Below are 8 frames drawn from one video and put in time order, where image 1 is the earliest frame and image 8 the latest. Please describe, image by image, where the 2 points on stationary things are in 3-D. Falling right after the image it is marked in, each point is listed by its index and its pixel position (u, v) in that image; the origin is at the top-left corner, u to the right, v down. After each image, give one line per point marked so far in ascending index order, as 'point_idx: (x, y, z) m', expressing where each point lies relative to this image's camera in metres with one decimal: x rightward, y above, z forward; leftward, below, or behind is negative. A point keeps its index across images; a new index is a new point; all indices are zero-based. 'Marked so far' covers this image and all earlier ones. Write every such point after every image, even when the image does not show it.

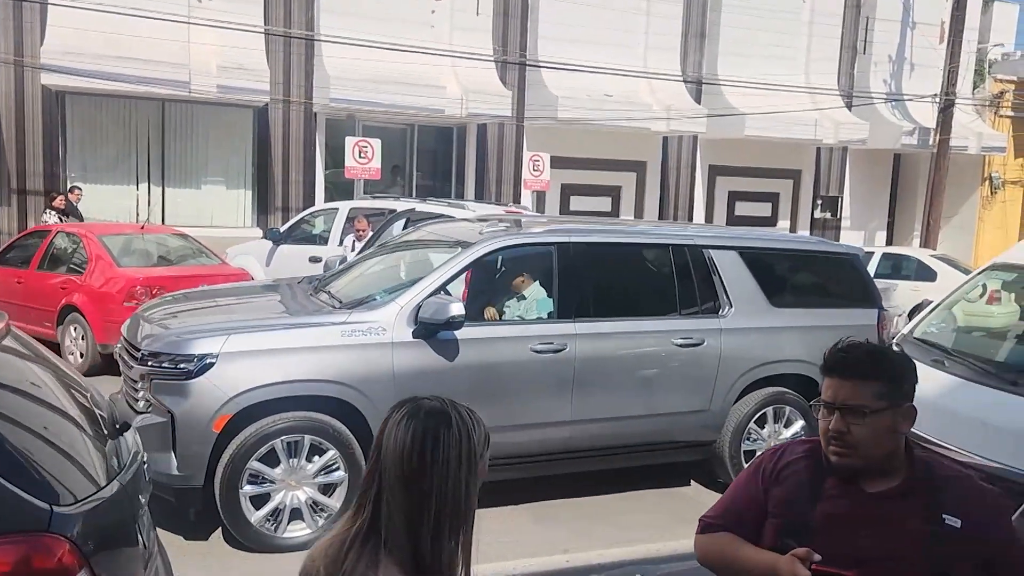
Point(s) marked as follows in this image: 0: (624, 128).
0: (+1.9, +3.0, +16.0) m
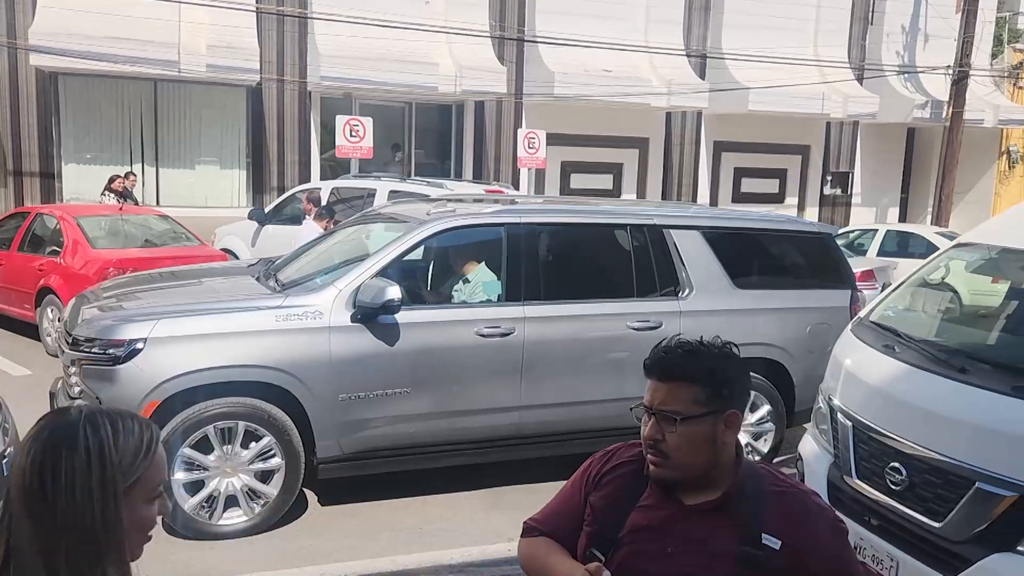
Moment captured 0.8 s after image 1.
0: (+1.9, +3.4, +15.7) m
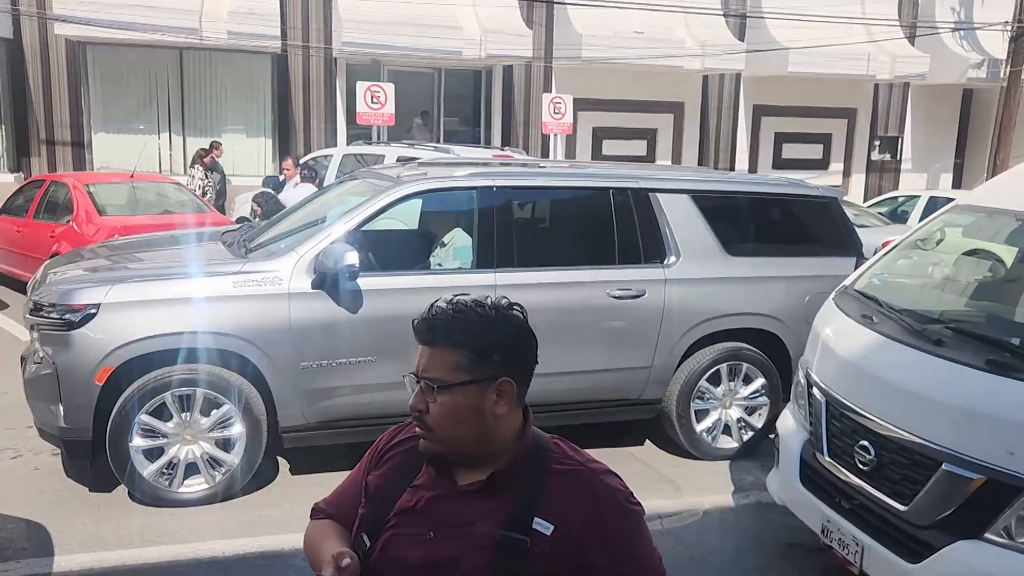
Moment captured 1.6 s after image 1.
0: (+2.5, +3.9, +15.3) m
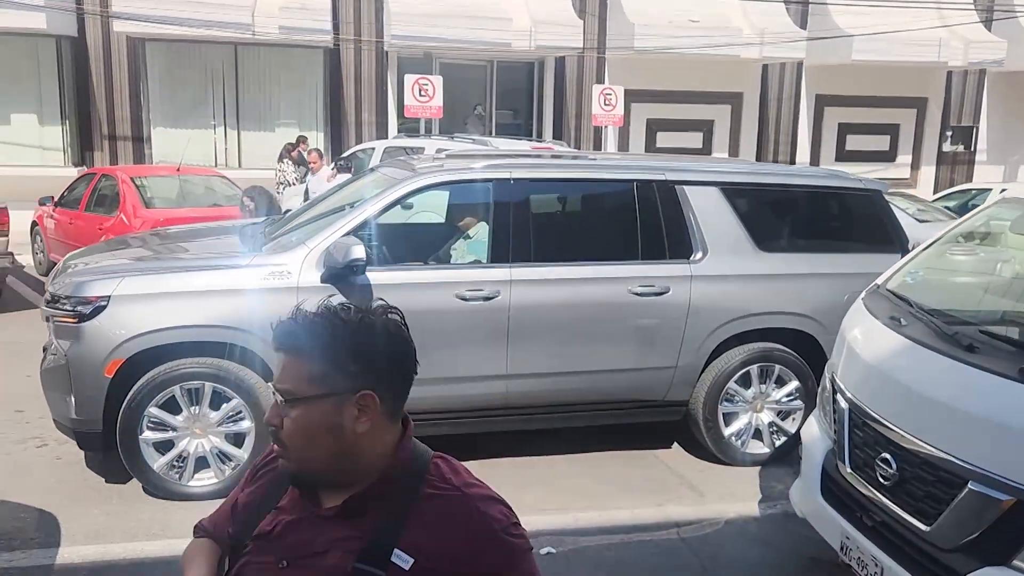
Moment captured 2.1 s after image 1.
0: (+3.4, +4.0, +14.9) m
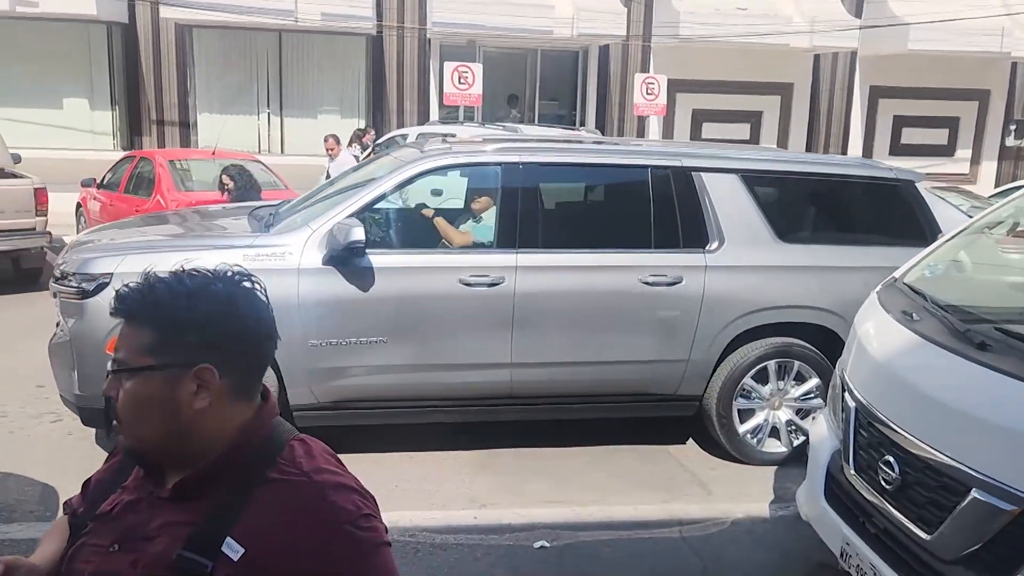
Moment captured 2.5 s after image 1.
0: (+4.2, +4.0, +14.5) m
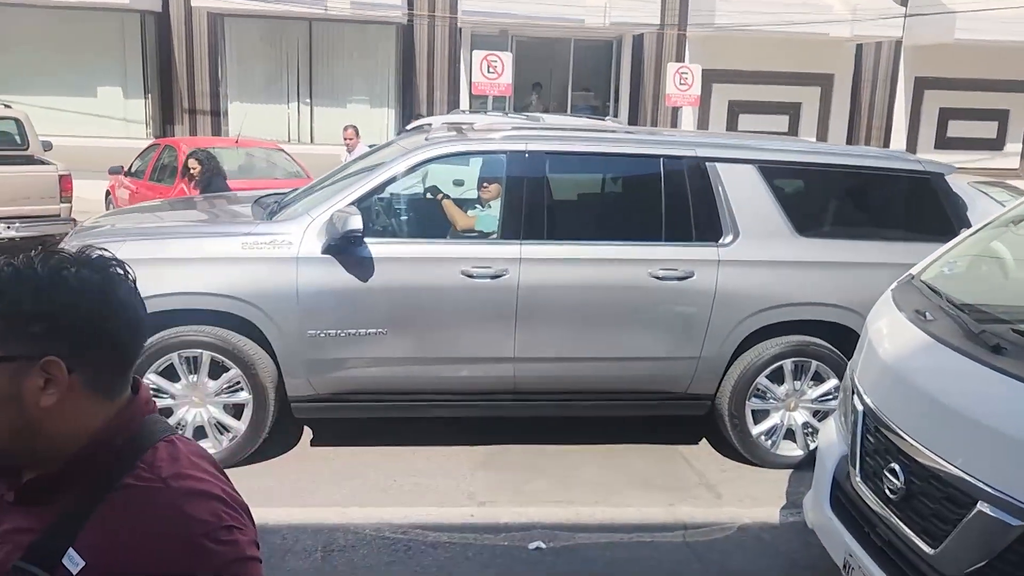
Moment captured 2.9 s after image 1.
0: (+4.7, +4.1, +14.1) m
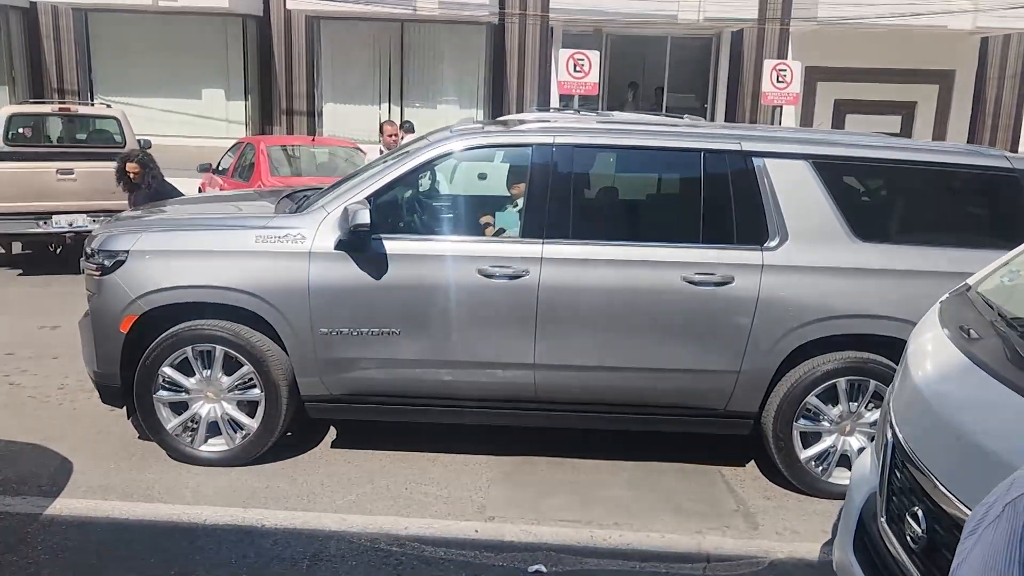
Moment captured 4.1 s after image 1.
0: (+6.2, +3.9, +13.1) m
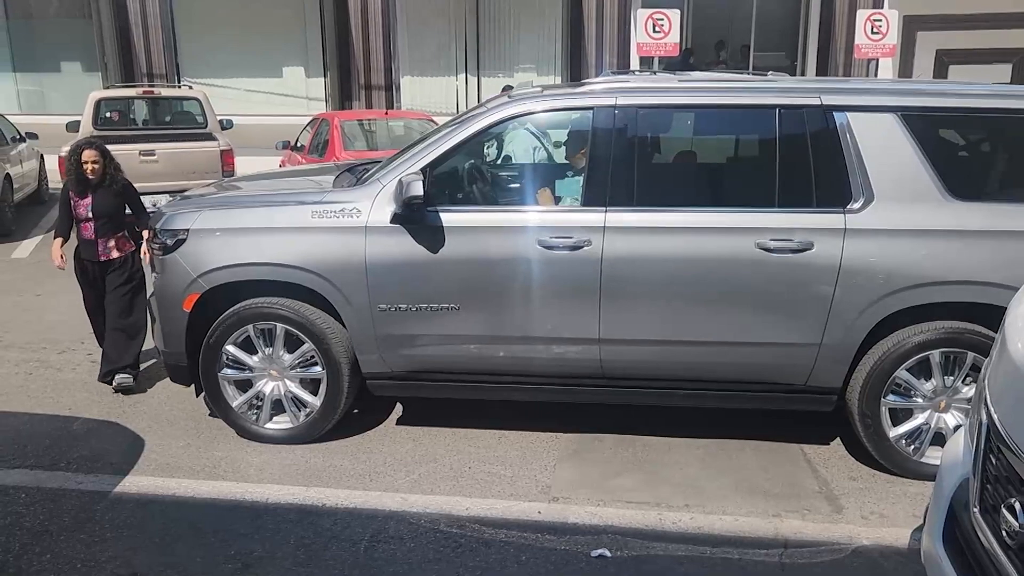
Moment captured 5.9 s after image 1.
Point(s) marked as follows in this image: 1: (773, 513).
0: (+7.3, +4.4, +12.1) m
1: (+1.1, -1.0, +3.8) m
